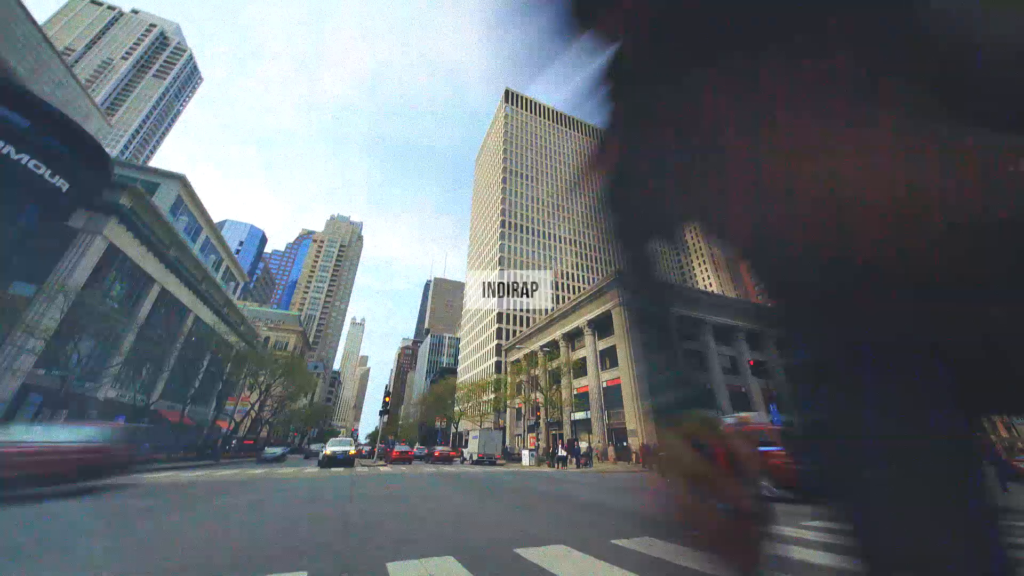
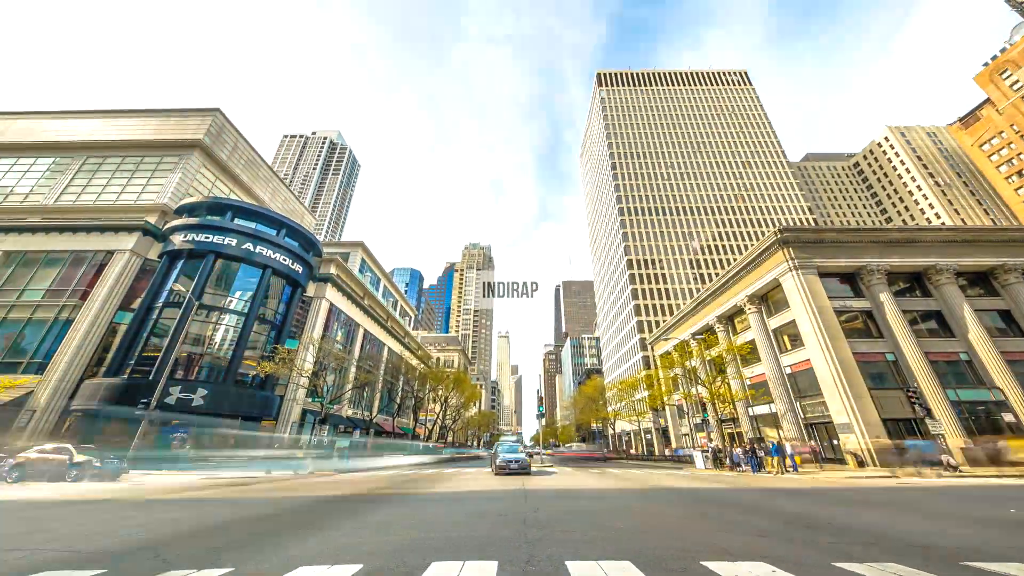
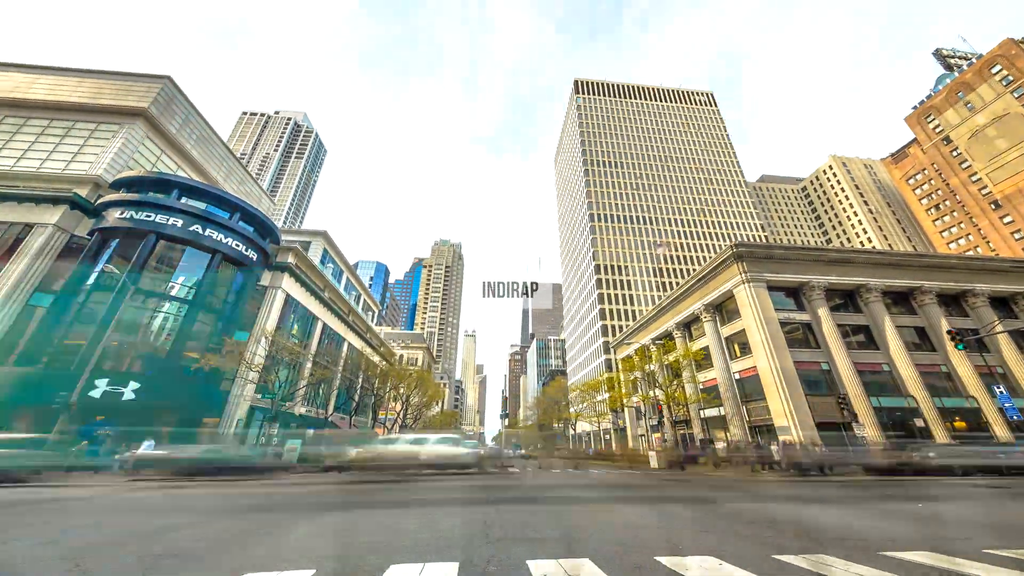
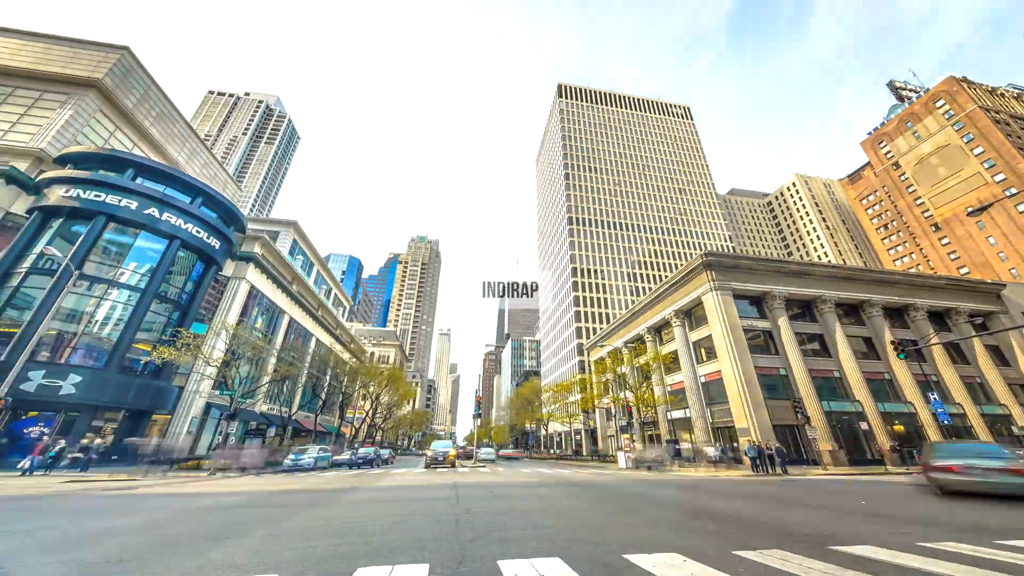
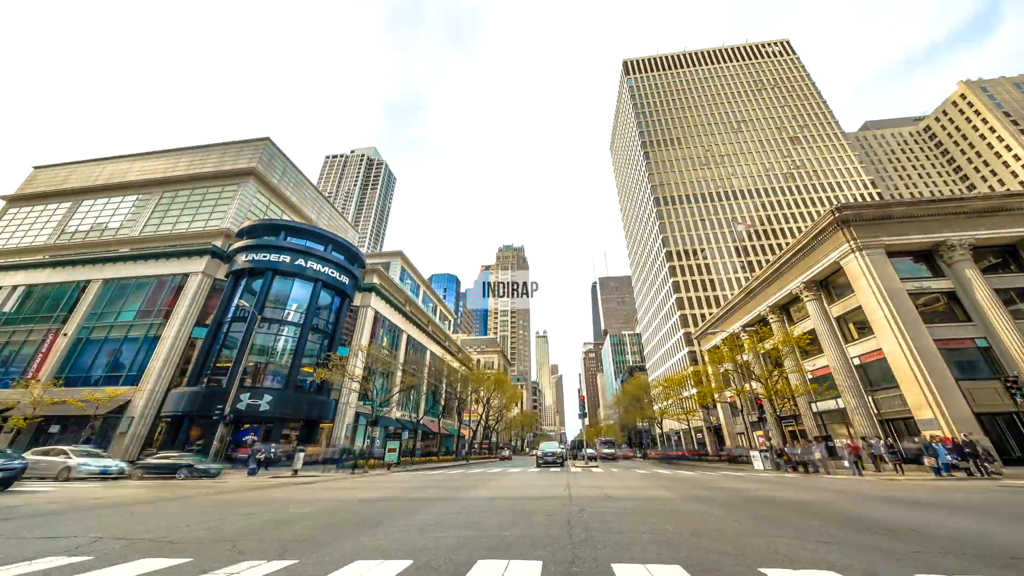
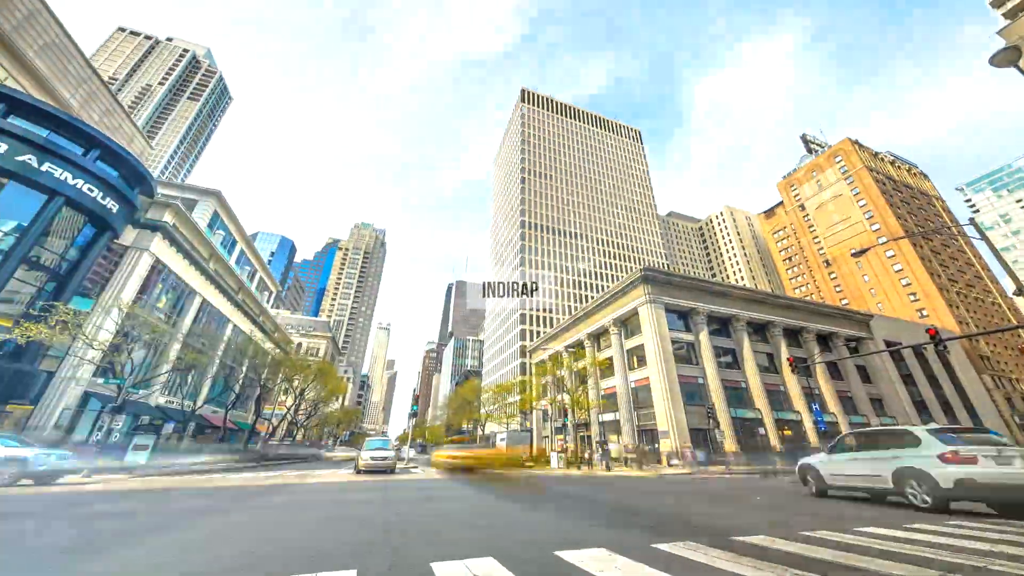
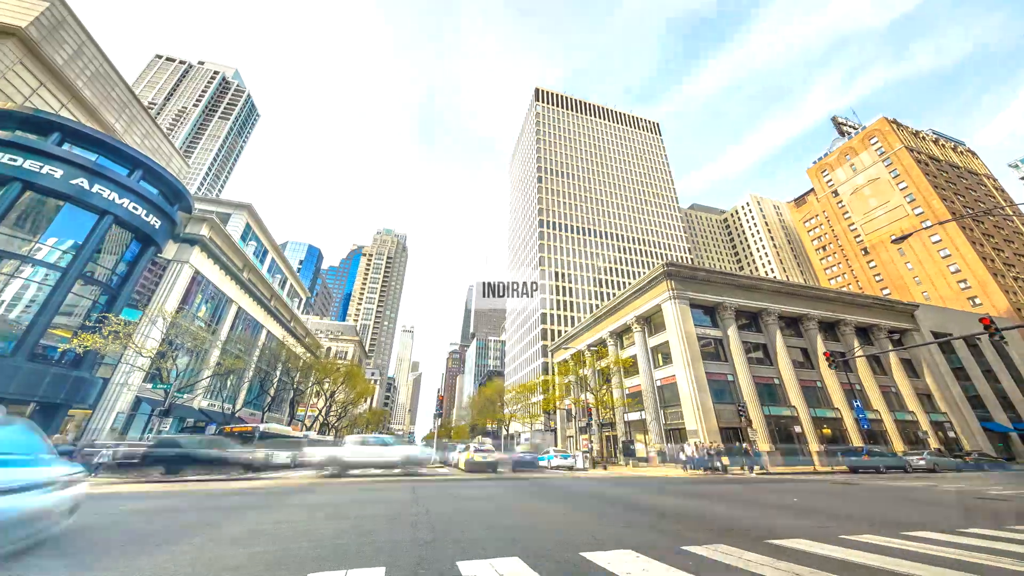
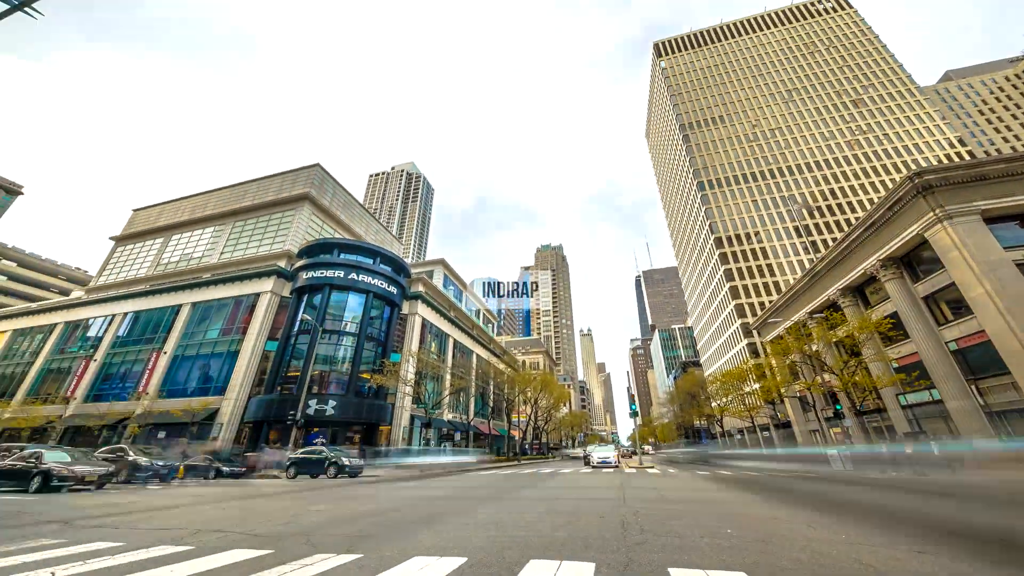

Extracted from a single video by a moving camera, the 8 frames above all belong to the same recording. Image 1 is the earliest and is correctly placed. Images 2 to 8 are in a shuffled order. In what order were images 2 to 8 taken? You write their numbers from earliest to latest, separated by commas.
6, 7, 4, 3, 2, 5, 8
